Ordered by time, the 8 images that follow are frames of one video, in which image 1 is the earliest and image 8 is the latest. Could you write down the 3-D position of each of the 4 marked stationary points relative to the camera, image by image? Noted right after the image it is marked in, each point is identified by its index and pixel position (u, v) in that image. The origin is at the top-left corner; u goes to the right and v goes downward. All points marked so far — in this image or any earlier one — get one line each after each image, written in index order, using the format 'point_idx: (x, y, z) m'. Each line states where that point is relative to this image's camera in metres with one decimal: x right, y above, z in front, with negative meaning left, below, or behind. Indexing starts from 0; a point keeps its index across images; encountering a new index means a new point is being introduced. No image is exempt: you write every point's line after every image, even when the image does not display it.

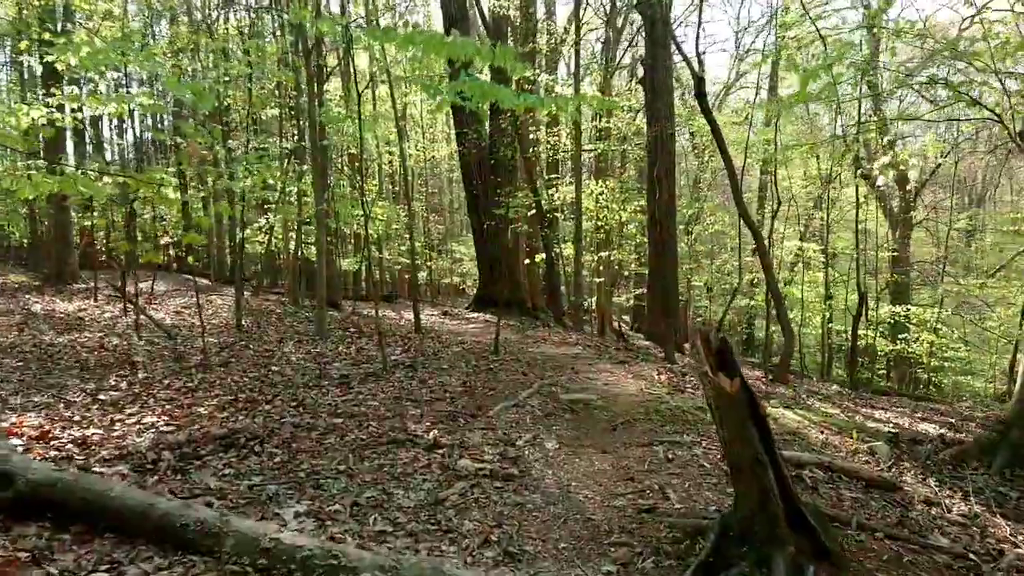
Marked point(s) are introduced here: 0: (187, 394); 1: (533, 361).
0: (-2.3, -0.7, +6.0) m
1: (+0.2, -0.6, +7.4) m
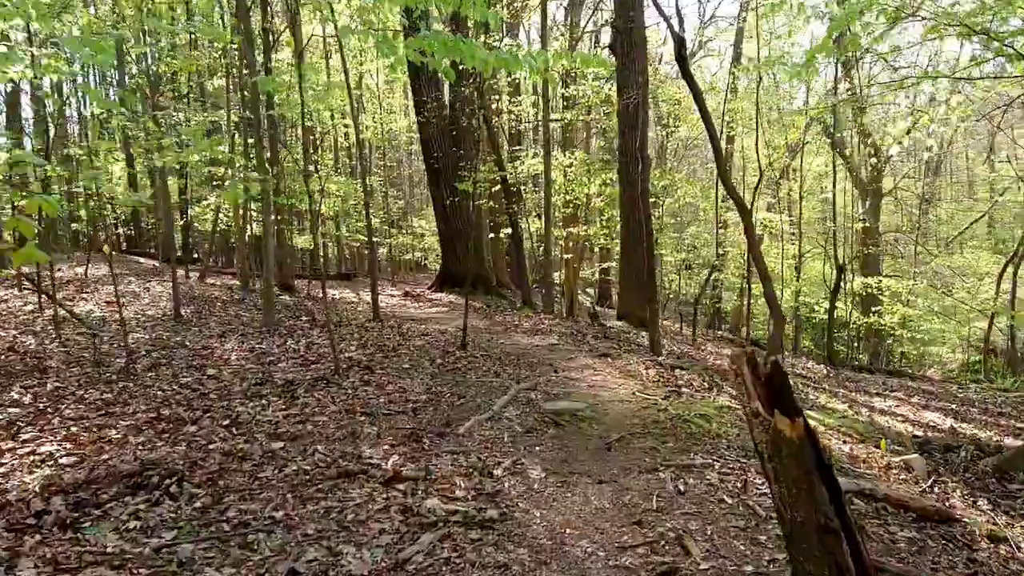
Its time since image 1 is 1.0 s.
0: (-2.4, -0.7, +5.0) m
1: (-0.1, -0.5, +6.6) m
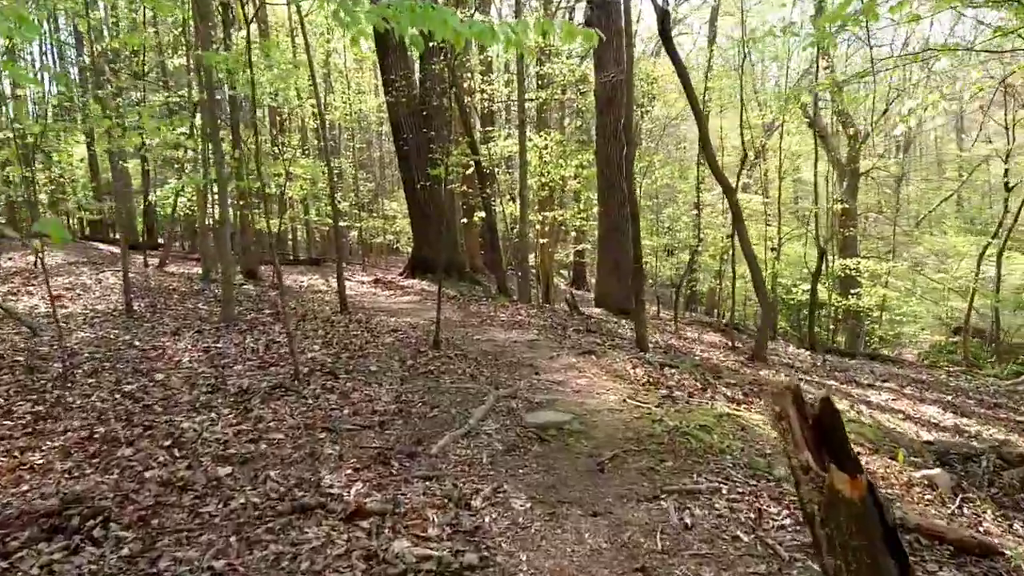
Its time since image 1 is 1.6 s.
0: (-2.6, -0.7, +4.5) m
1: (-0.2, -0.5, +6.1) m
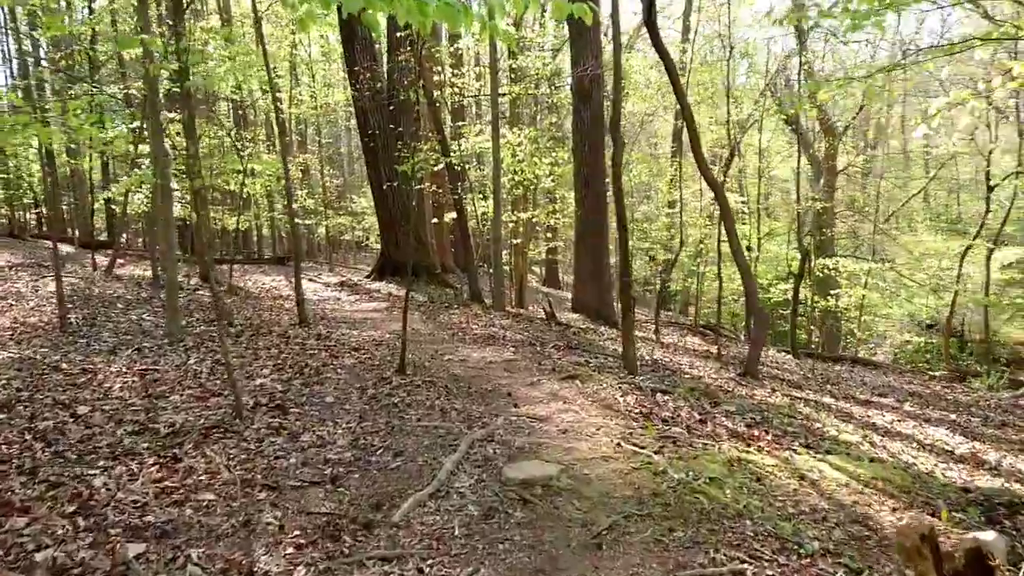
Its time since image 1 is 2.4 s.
0: (-2.7, -0.9, +3.7) m
1: (-0.4, -0.6, +5.4) m
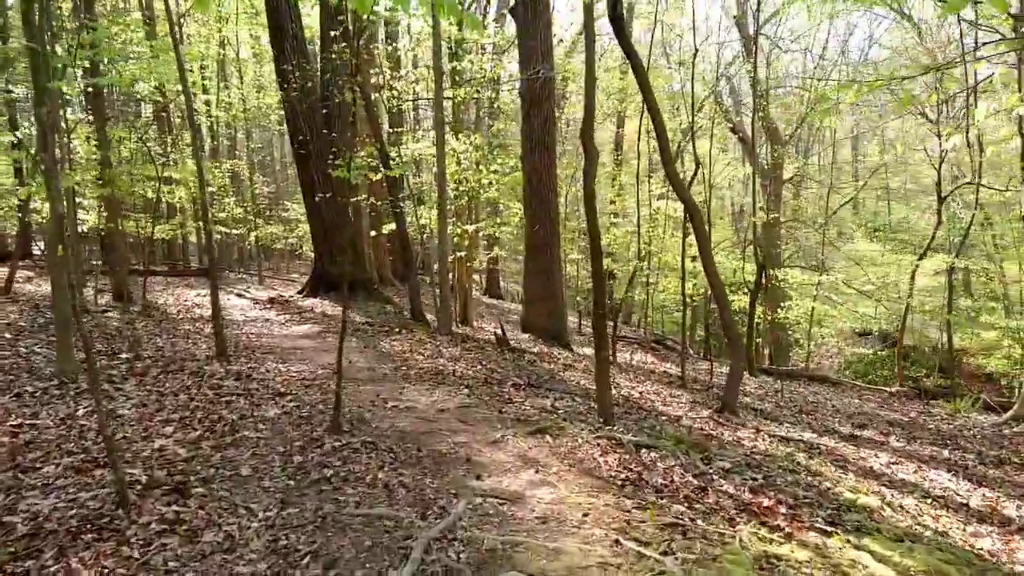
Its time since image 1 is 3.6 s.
0: (-2.7, -1.1, +2.6) m
1: (-0.6, -0.8, +4.5) m
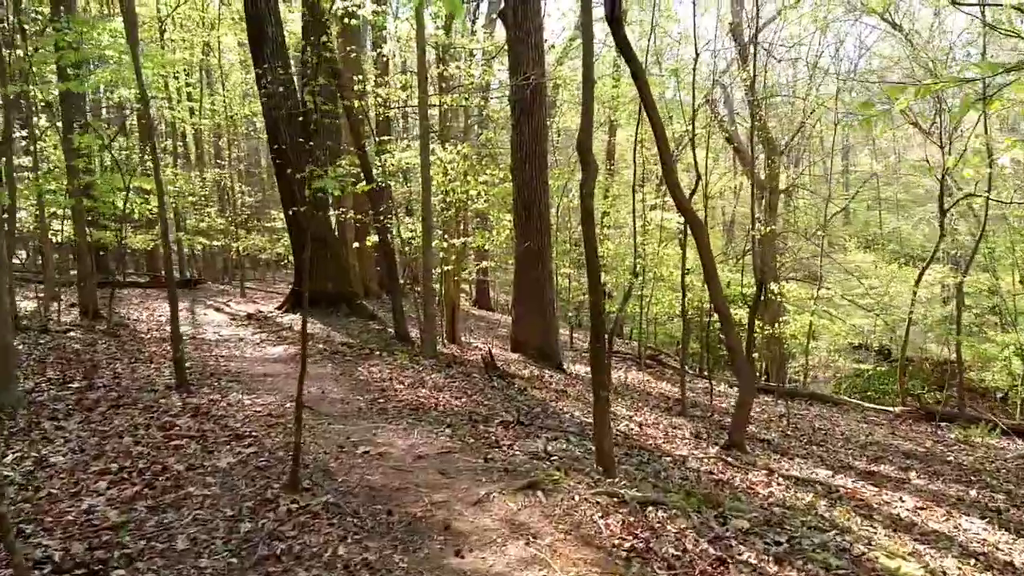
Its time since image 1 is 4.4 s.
0: (-2.8, -1.2, +2.0) m
1: (-0.7, -1.0, +3.9) m
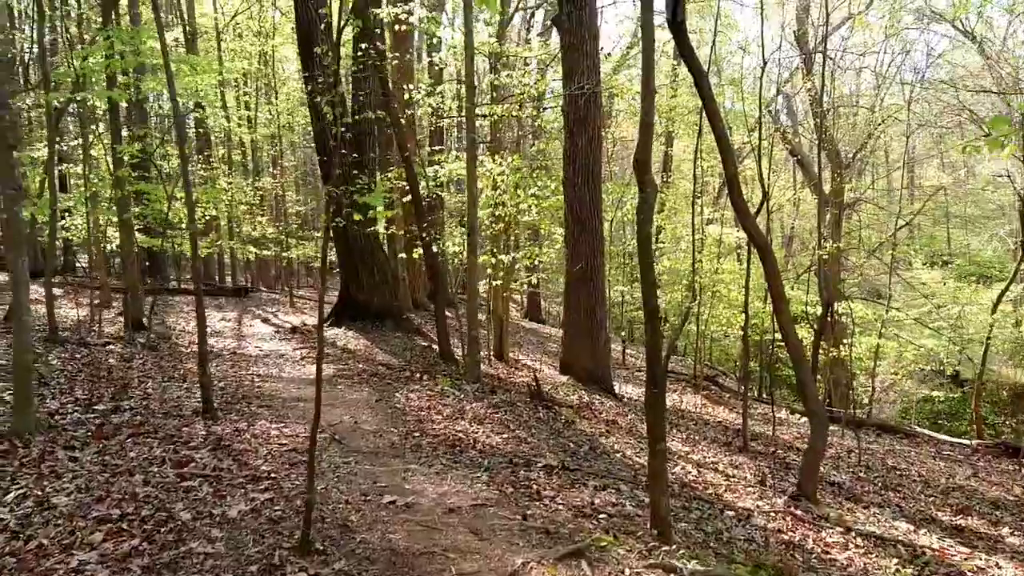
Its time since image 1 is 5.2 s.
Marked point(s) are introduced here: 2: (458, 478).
0: (-2.7, -1.3, +1.6) m
1: (-0.5, -1.1, +3.4) m
2: (-0.3, -1.0, +4.7) m
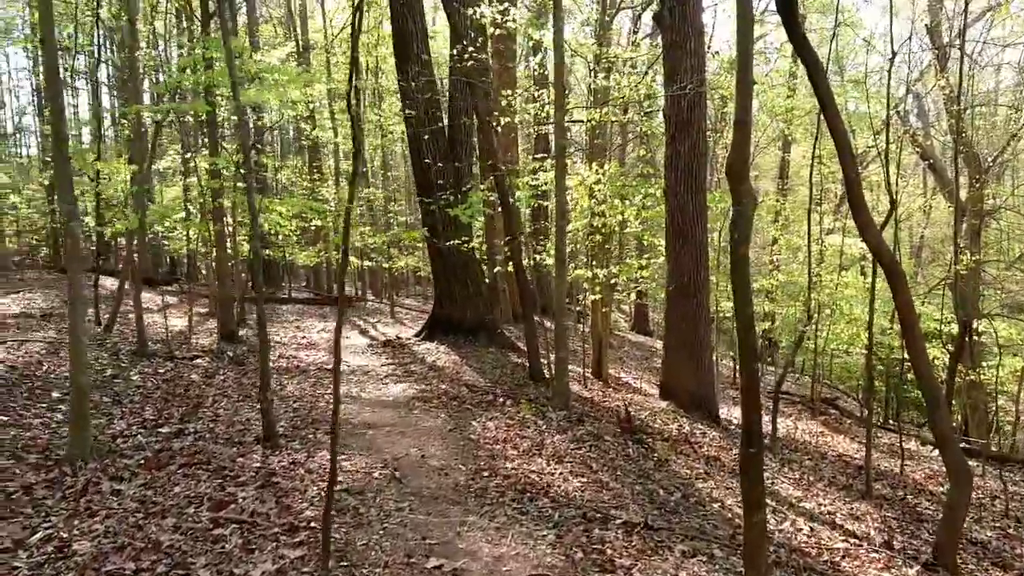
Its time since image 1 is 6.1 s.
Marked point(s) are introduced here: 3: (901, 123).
0: (-2.8, -1.4, +1.3) m
1: (-0.3, -1.2, +2.8) m
2: (0.0, -1.2, +4.0) m
3: (+5.5, +2.4, +12.1) m
